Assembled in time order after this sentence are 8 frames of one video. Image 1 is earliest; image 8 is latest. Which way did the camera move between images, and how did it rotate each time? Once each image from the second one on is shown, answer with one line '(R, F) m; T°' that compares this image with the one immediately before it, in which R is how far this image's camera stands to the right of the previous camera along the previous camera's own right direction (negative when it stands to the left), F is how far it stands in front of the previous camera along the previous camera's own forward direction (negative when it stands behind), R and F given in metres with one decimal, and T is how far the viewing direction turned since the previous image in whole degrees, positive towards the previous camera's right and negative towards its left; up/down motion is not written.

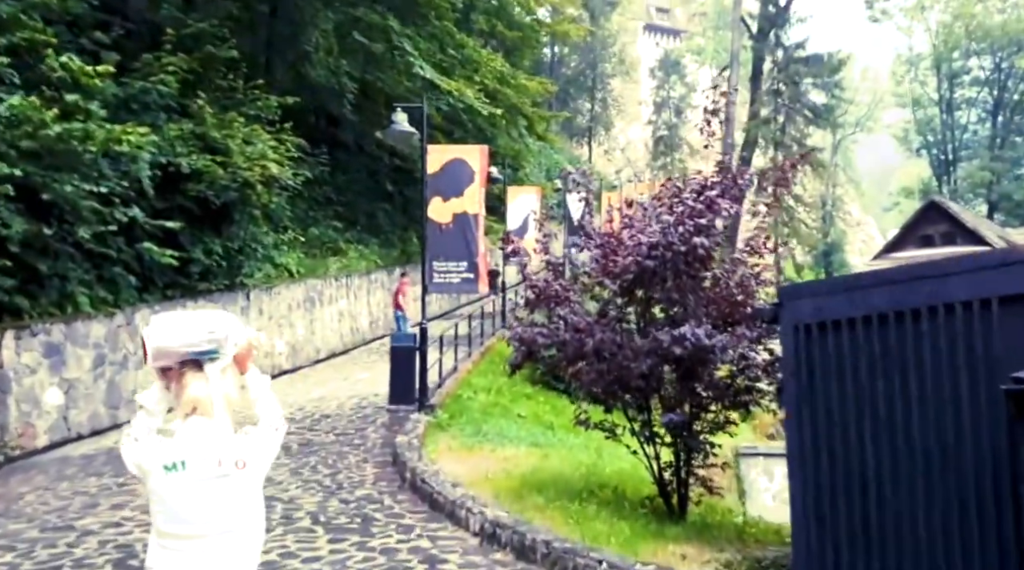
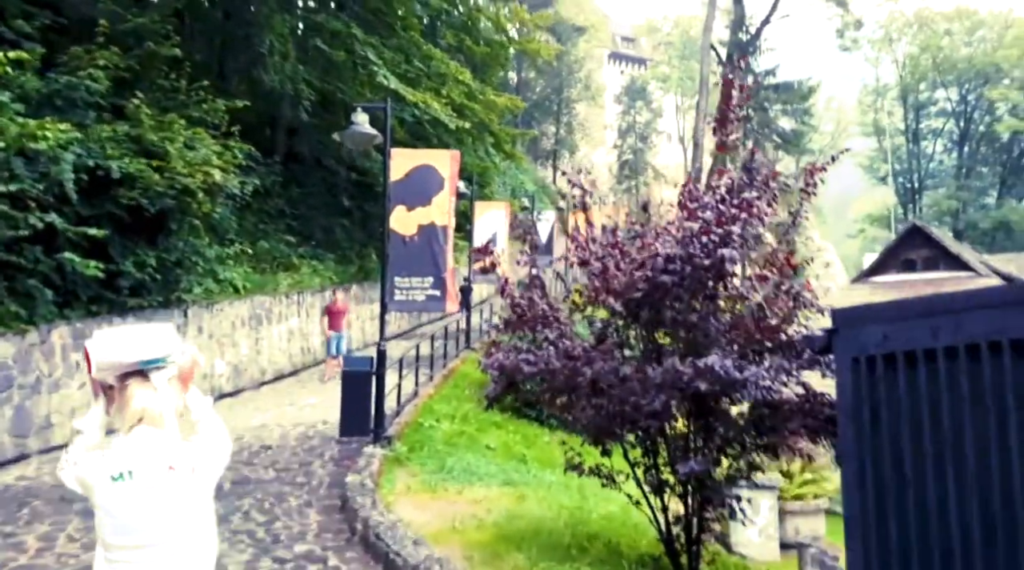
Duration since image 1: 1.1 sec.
(-0.1, +1.5) m; +2°
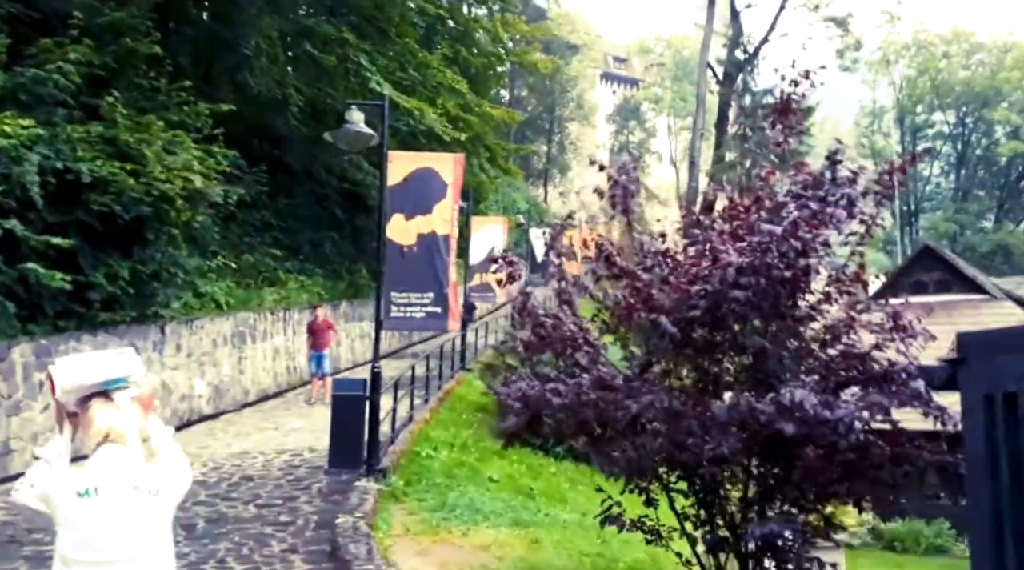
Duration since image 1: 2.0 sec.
(-0.2, +1.1) m; +1°
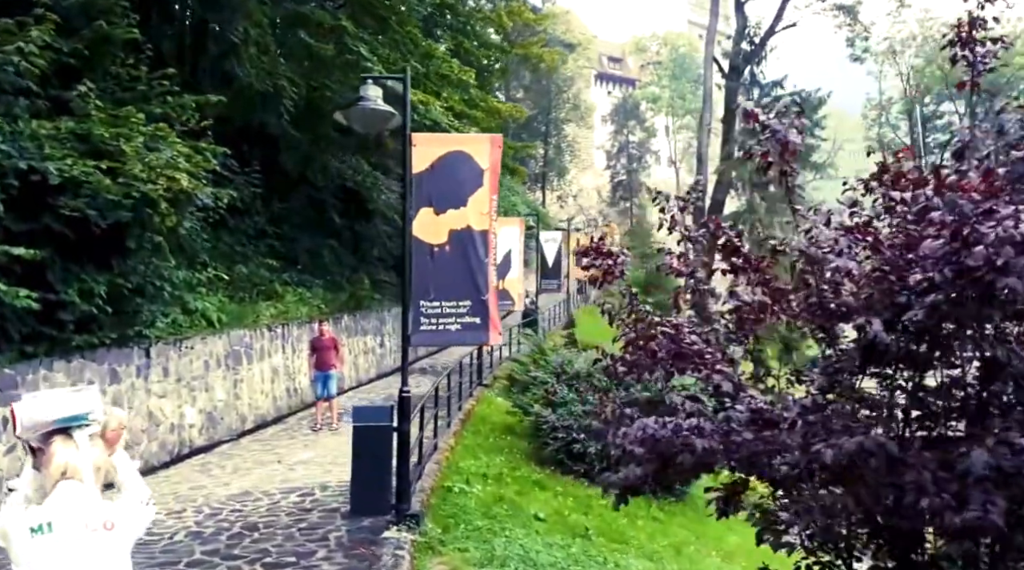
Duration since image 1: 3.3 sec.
(-0.5, +1.8) m; 0°
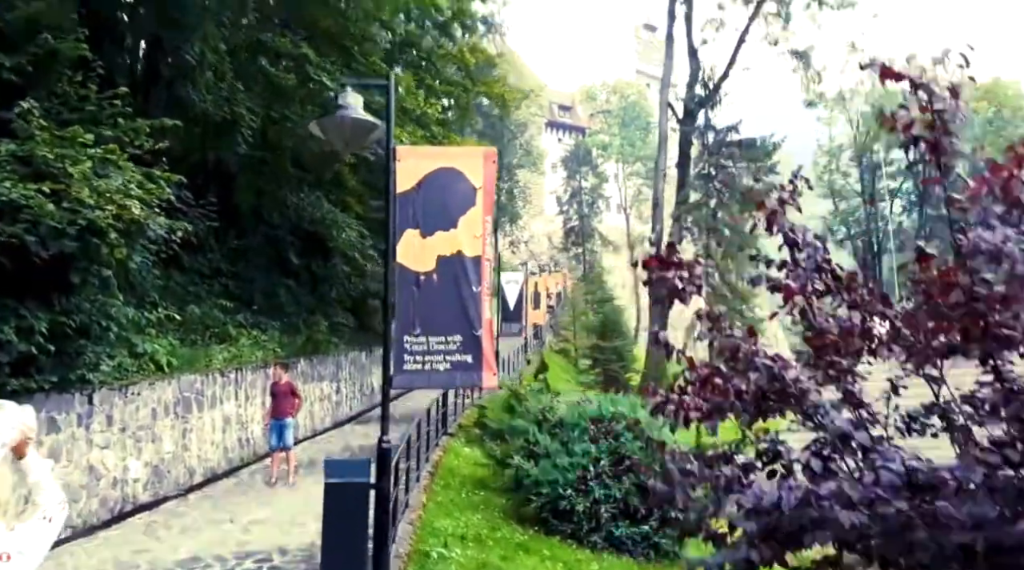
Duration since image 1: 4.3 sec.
(-0.4, +1.0) m; +3°
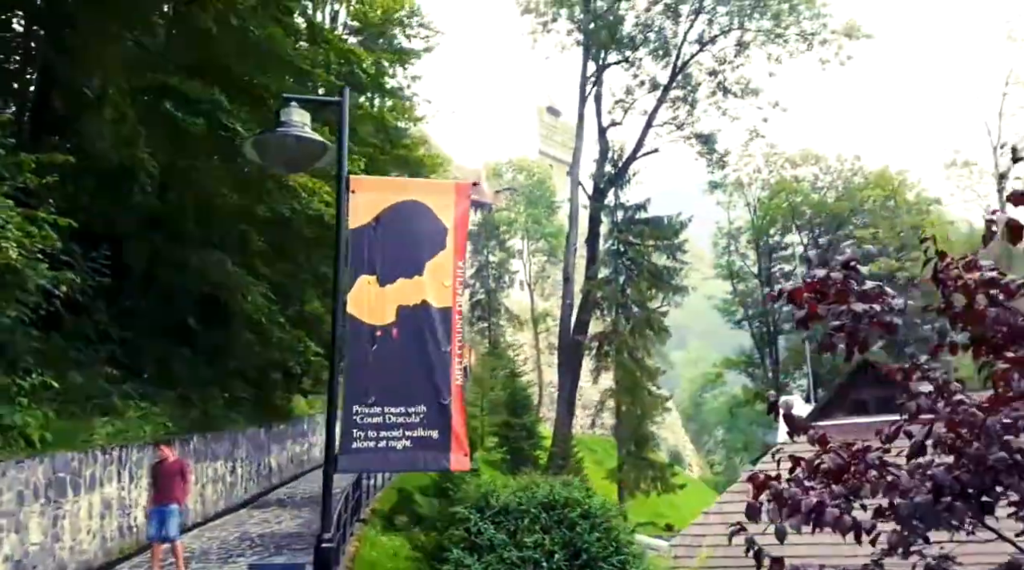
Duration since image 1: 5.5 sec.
(-0.5, +1.5) m; +6°
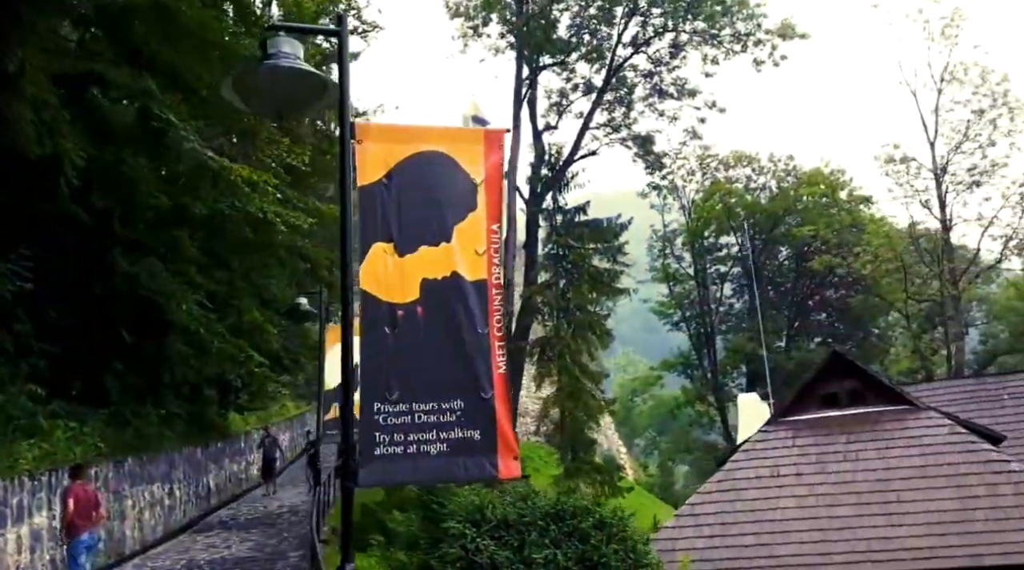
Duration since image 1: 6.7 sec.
(-0.6, +1.2) m; +4°
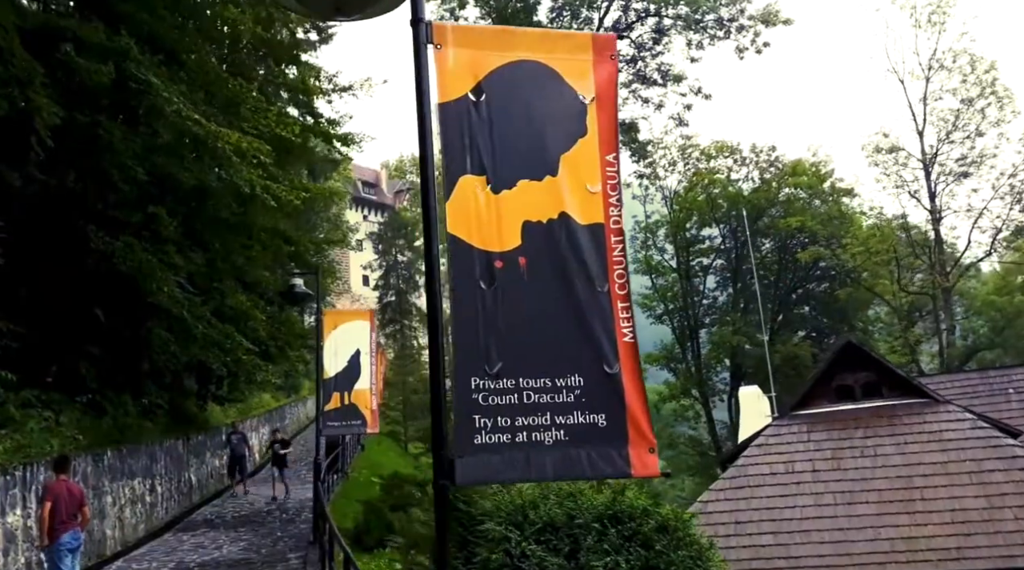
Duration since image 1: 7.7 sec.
(-0.6, +1.1) m; +2°
